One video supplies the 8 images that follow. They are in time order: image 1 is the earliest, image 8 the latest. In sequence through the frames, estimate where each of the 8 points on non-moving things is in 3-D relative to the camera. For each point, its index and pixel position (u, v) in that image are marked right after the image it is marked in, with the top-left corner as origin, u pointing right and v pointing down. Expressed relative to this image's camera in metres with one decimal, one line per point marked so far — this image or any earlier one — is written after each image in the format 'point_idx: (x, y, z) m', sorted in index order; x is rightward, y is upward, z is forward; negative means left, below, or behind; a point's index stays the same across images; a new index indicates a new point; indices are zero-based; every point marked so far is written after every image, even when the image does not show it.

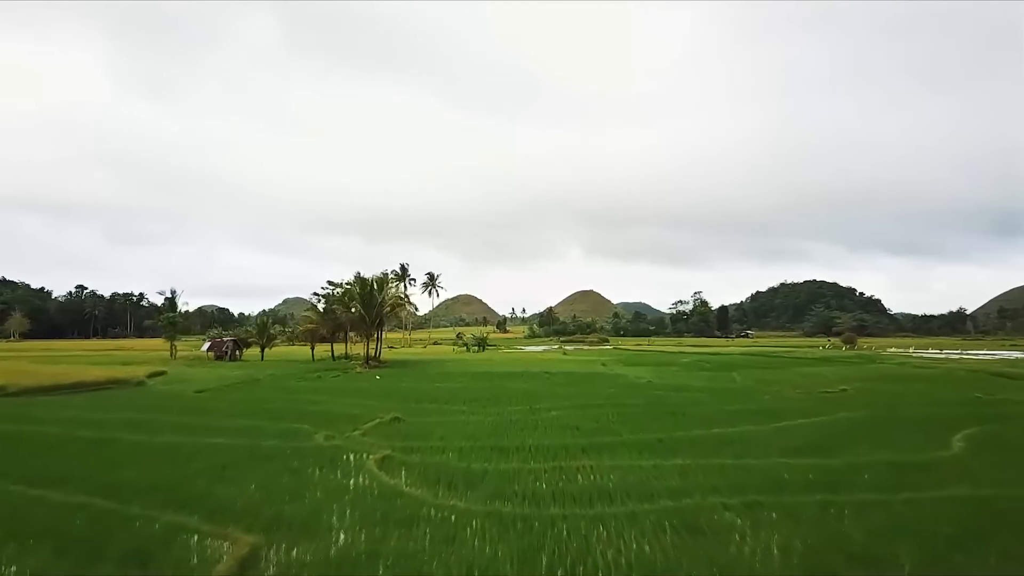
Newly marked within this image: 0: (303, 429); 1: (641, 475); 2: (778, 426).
0: (-6.4, -4.4, +17.5) m
1: (+2.9, -4.2, +12.7) m
2: (+8.8, -4.7, +19.0) m
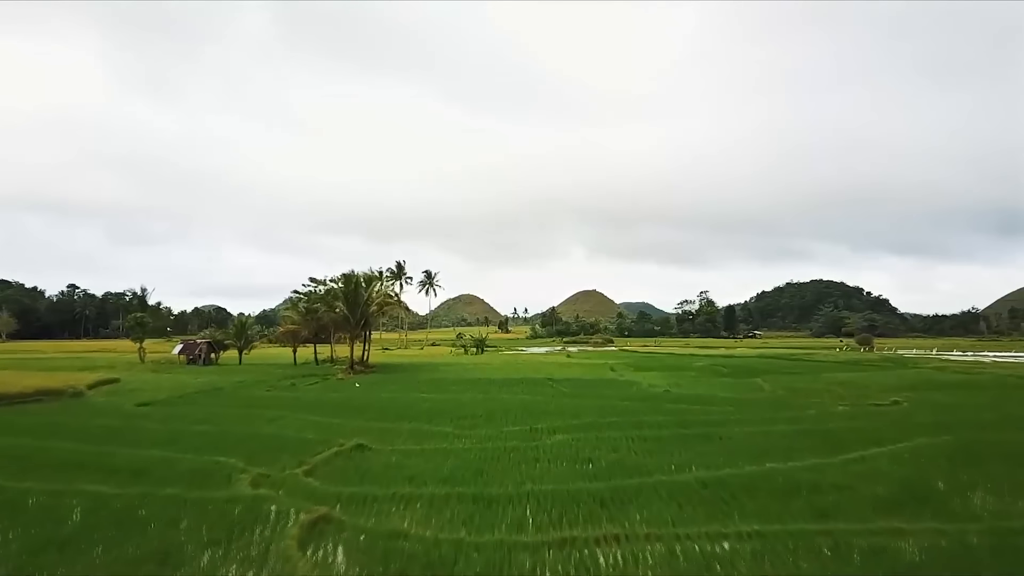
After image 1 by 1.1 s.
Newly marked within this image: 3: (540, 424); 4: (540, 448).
0: (-6.6, -4.2, +13.3) m
1: (+2.7, -4.0, +8.5) m
2: (+8.7, -4.5, +14.7) m
3: (+1.0, -4.8, +19.6) m
4: (+0.8, -4.6, +16.1) m
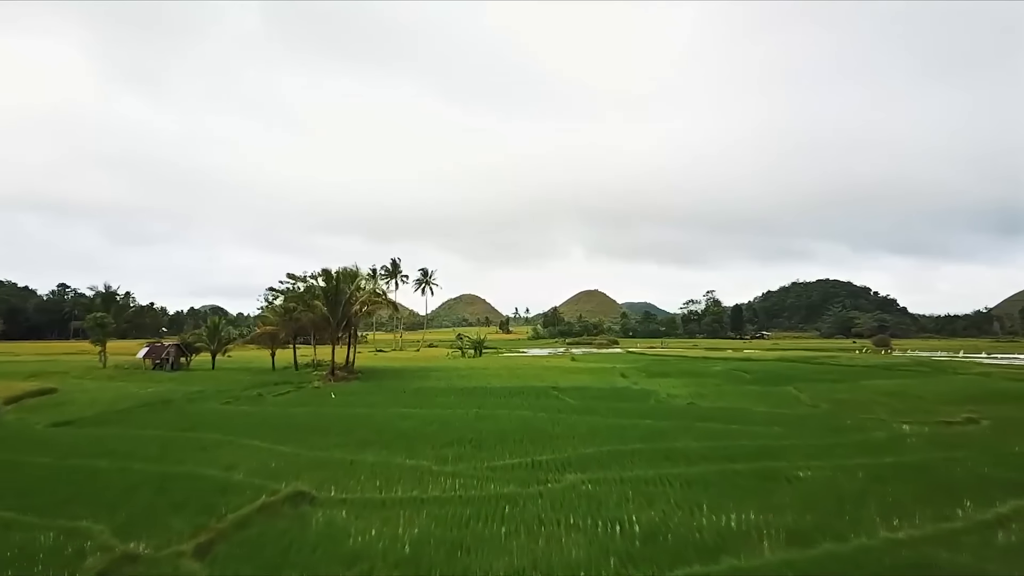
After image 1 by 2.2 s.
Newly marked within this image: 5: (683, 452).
0: (-6.7, -4.0, +9.0) m
1: (+2.6, -3.8, +4.1) m
2: (+8.6, -4.3, +10.3) m
3: (+0.9, -4.6, +15.2) m
4: (+0.7, -4.4, +11.8) m
5: (+4.9, -4.7, +16.3) m
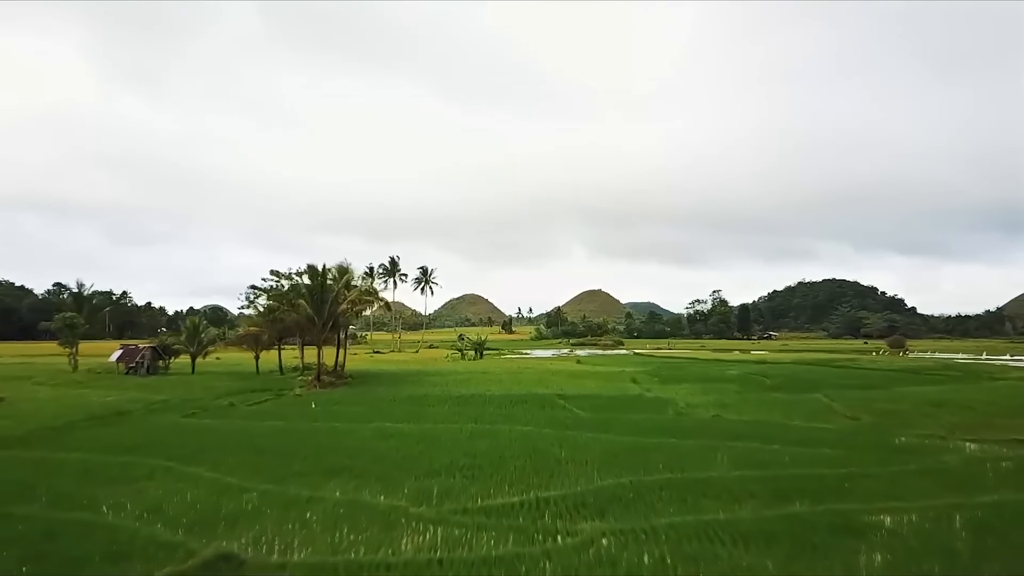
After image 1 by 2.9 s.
0: (-6.7, -3.8, +5.9) m
1: (+2.5, -3.7, +1.0) m
2: (+8.5, -4.1, +7.2) m
3: (+0.9, -4.4, +12.2) m
4: (+0.7, -4.3, +8.7) m
5: (+4.9, -4.6, +13.2) m
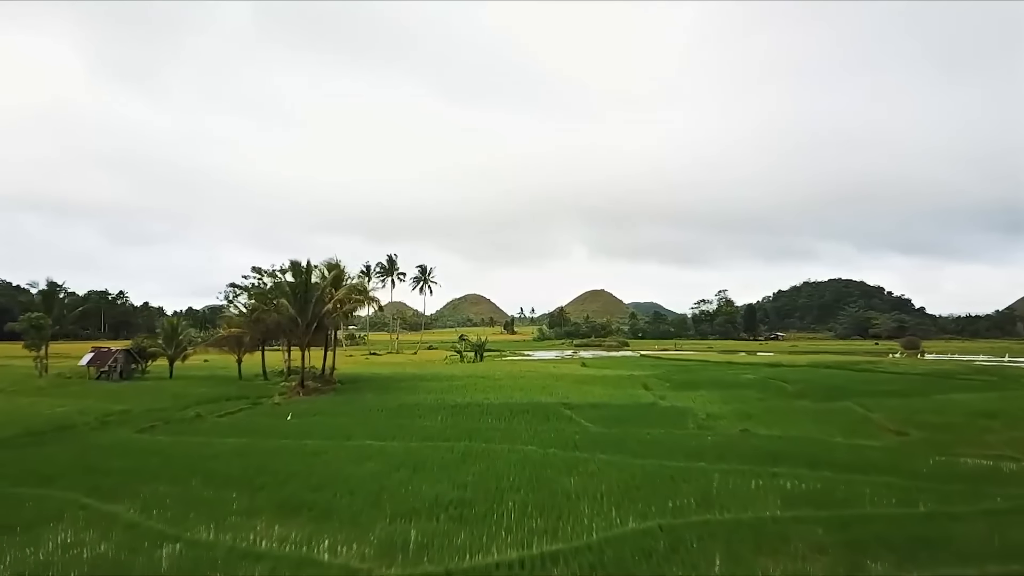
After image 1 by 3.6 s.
0: (-6.8, -3.7, +3.1) m
1: (+2.5, -3.6, -1.8) m
2: (+8.5, -4.0, +4.4) m
3: (+0.8, -4.3, +9.4) m
4: (+0.6, -4.1, +5.9) m
5: (+4.9, -4.5, +10.4) m
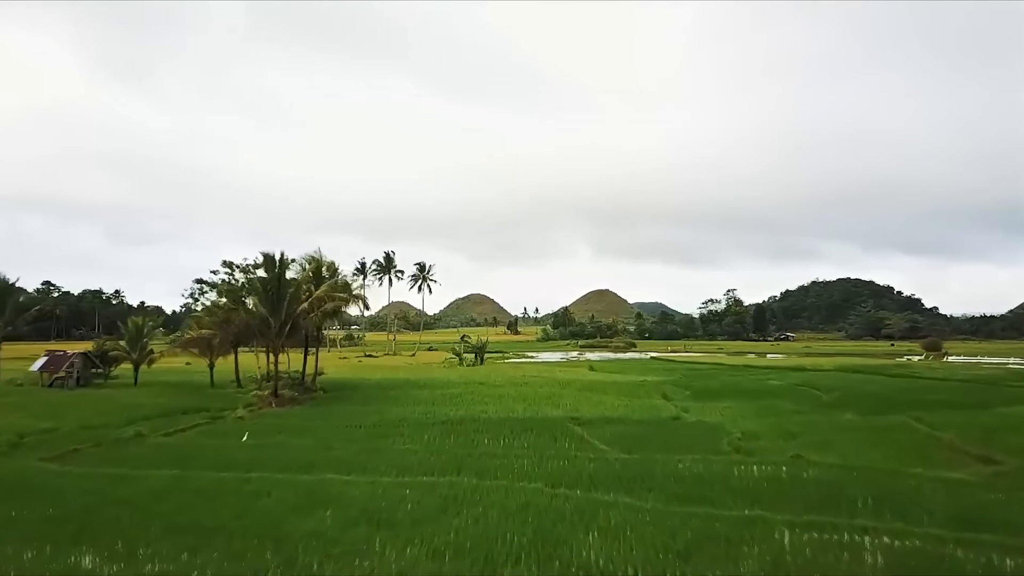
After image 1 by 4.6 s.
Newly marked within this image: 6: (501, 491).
0: (-6.9, -3.5, -0.6) m
1: (+2.3, -3.4, -5.6) m
2: (+8.4, -3.8, +0.5) m
3: (+0.8, -4.2, +5.6) m
4: (+0.5, -4.0, +2.1) m
5: (+4.8, -4.3, +6.5) m
6: (-0.2, -4.7, +13.2) m
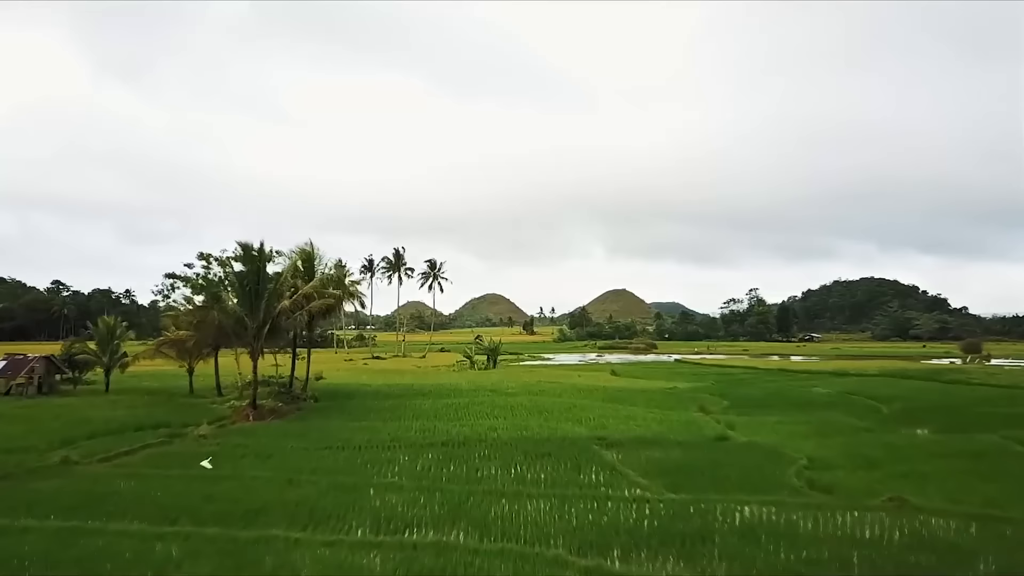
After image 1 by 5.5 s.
0: (-7.1, -3.3, -4.3) m
1: (+2.0, -3.2, -9.5) m
2: (+8.3, -3.6, -3.6) m
3: (+0.8, -3.9, +1.7) m
4: (+0.5, -3.8, -1.8) m
5: (+4.8, -4.1, +2.5) m
6: (-0.1, -4.5, +9.3) m
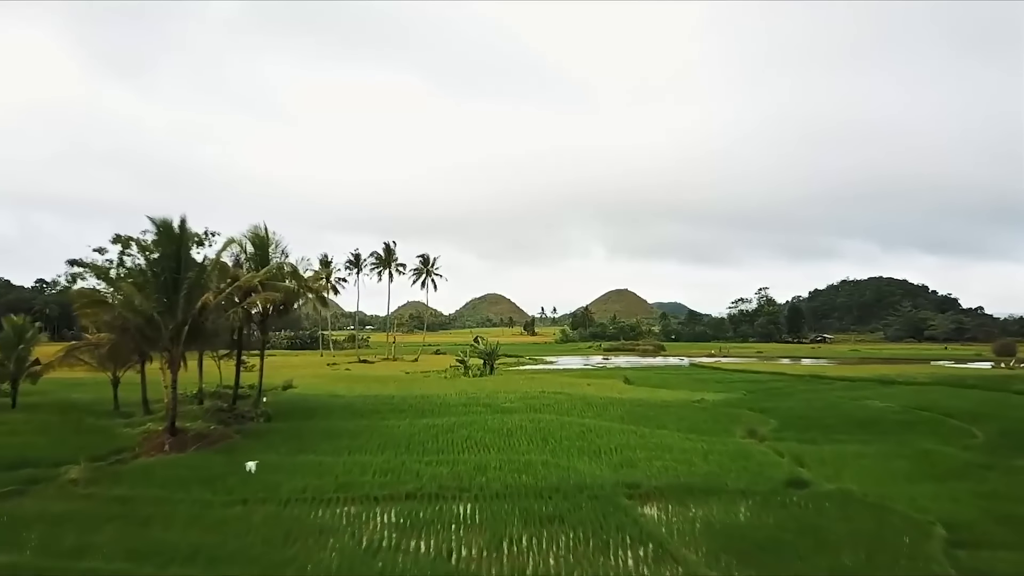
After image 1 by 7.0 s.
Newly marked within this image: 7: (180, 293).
0: (-7.2, -3.0, -9.9) m
1: (+1.8, -2.8, -15.2) m
2: (+8.1, -3.3, -9.2) m
3: (+0.6, -3.6, -4.0) m
4: (+0.3, -3.4, -7.5) m
5: (+4.7, -3.7, -3.1) m
6: (-0.2, -4.1, +3.7) m
7: (-10.6, -0.1, +18.3) m
